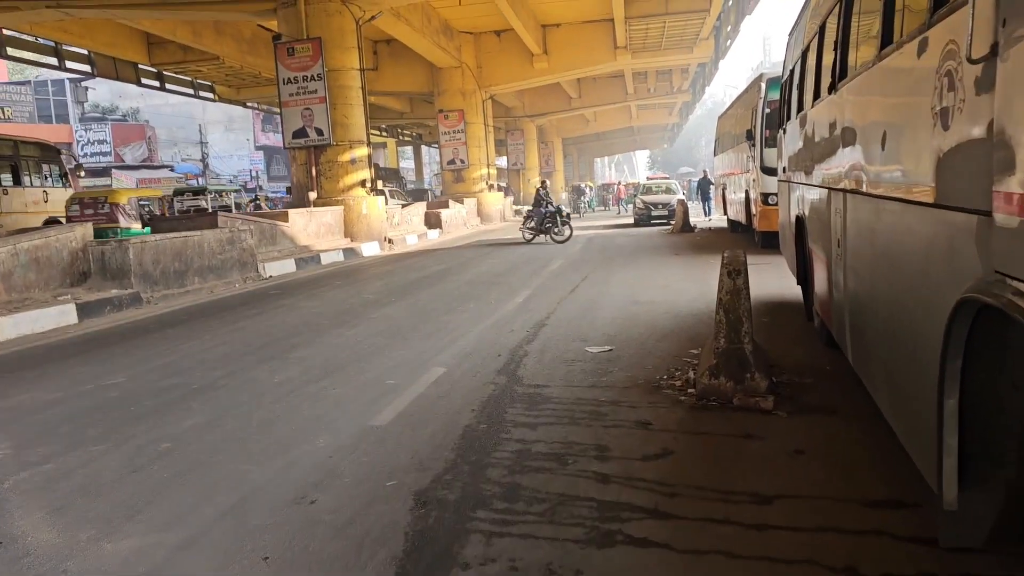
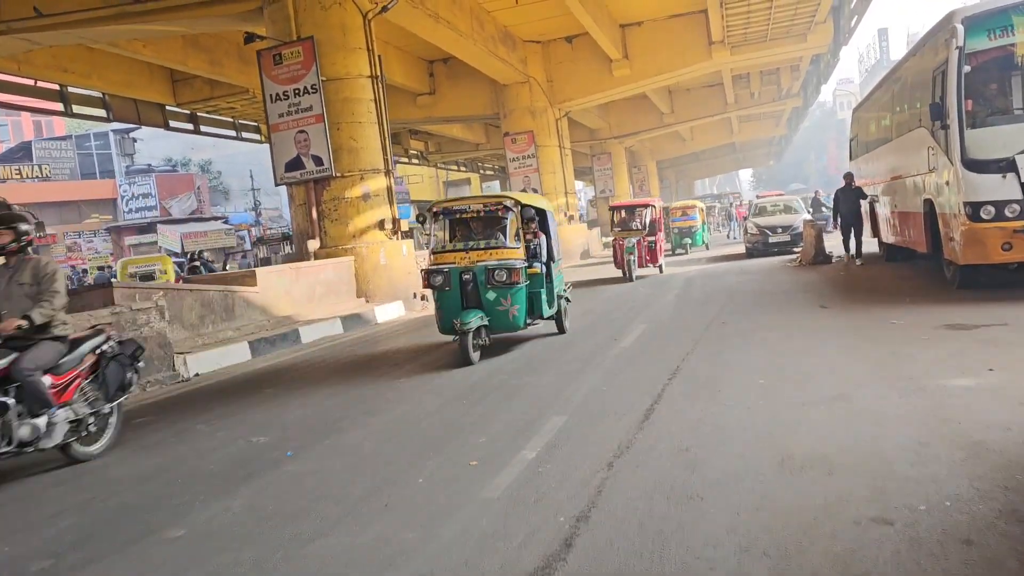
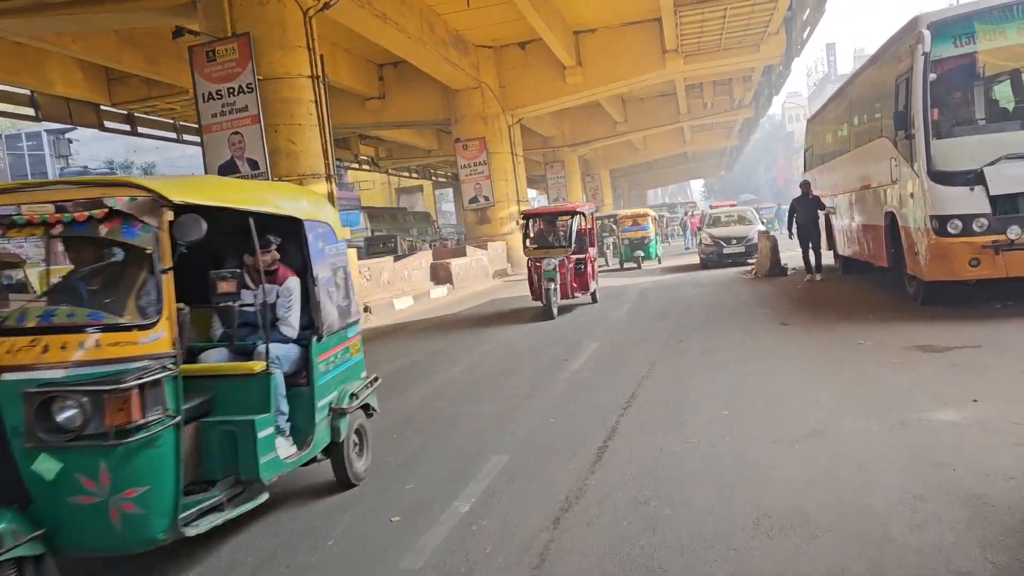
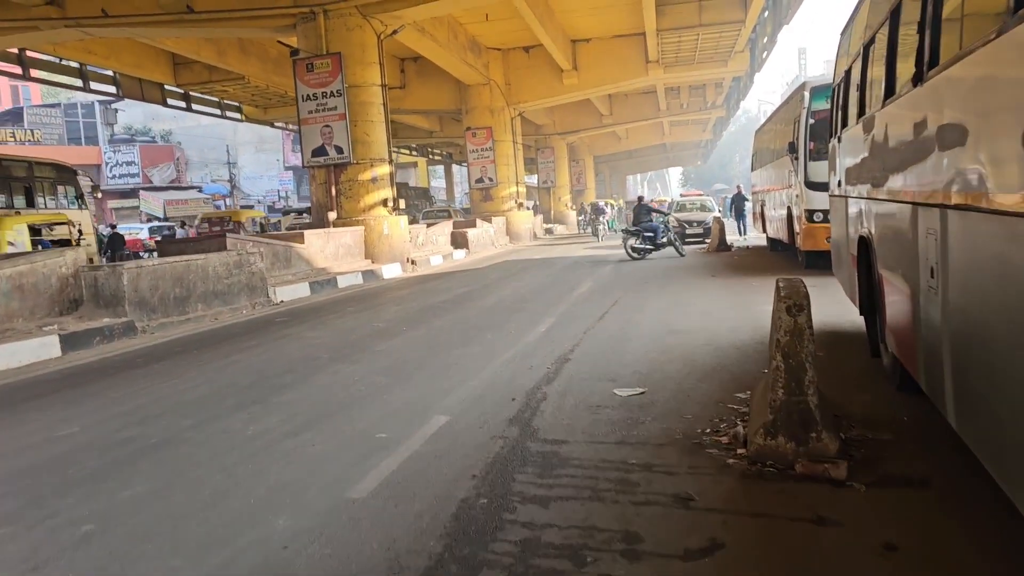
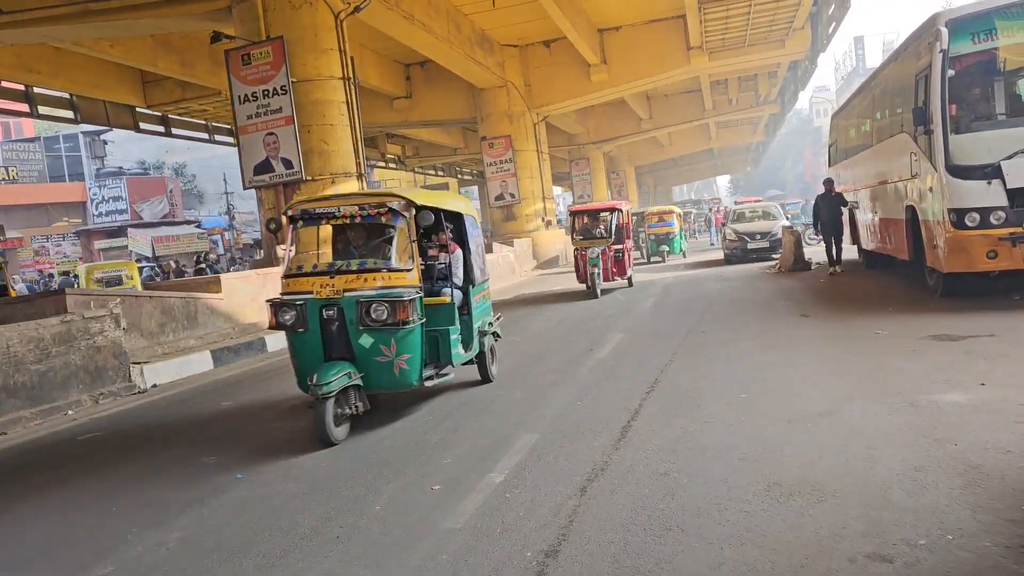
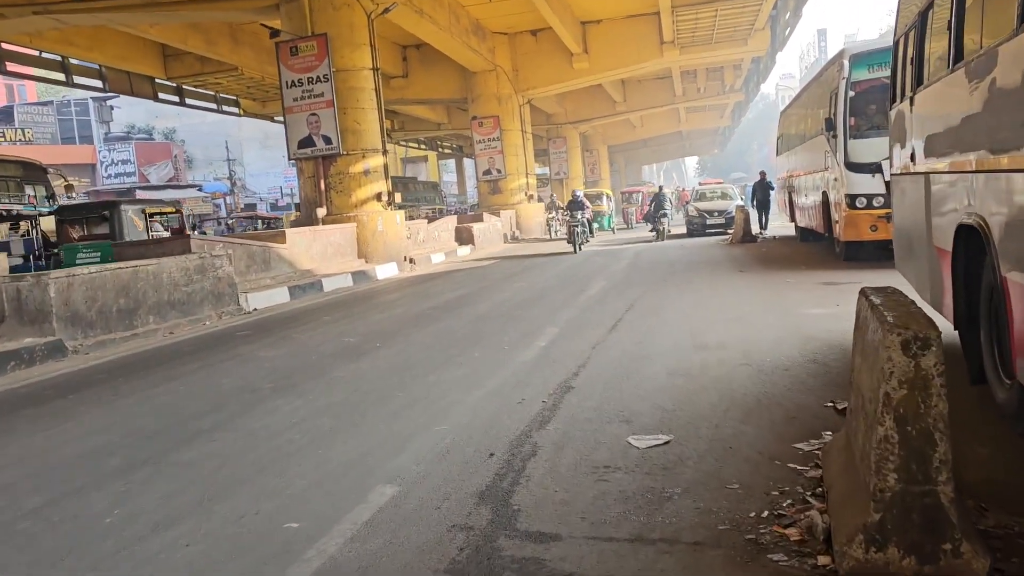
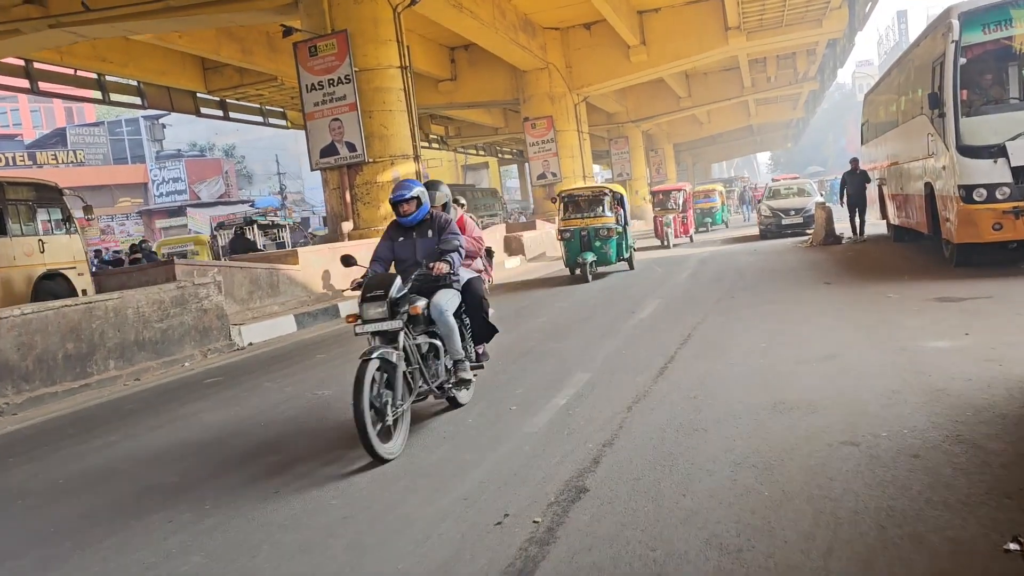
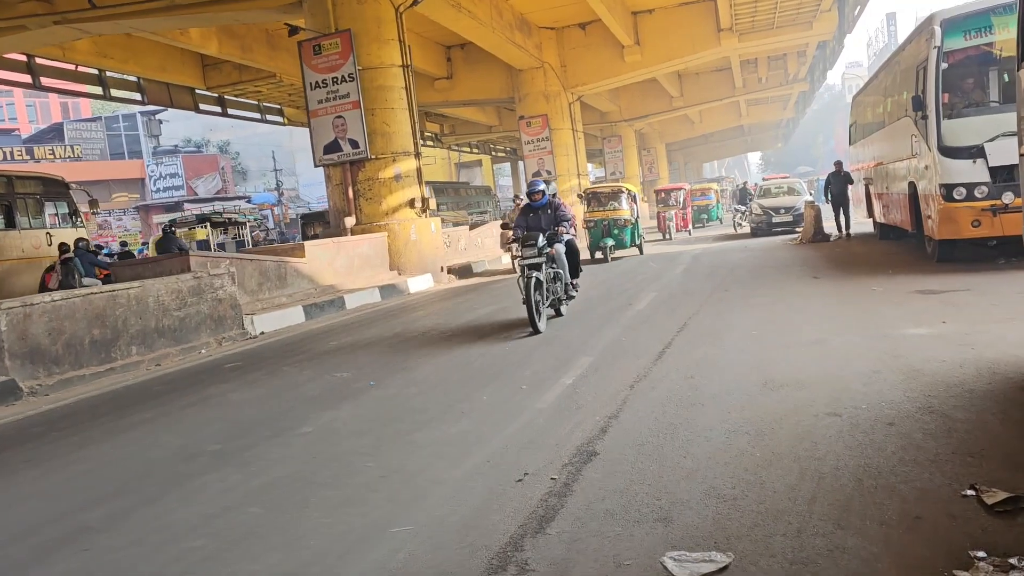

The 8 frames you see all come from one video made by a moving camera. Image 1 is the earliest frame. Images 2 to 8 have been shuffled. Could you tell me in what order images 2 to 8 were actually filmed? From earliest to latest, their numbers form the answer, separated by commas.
4, 6, 8, 7, 2, 5, 3
